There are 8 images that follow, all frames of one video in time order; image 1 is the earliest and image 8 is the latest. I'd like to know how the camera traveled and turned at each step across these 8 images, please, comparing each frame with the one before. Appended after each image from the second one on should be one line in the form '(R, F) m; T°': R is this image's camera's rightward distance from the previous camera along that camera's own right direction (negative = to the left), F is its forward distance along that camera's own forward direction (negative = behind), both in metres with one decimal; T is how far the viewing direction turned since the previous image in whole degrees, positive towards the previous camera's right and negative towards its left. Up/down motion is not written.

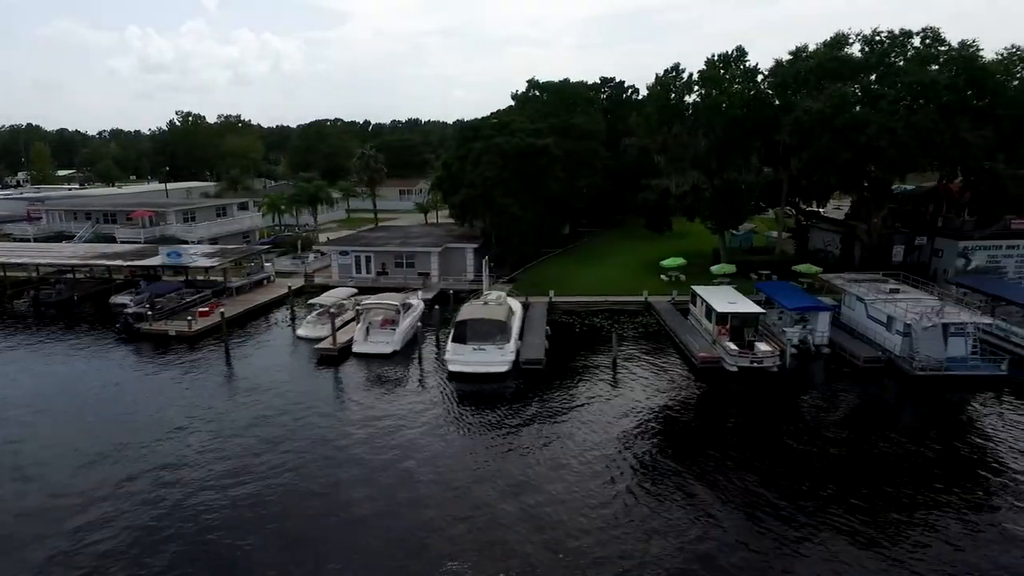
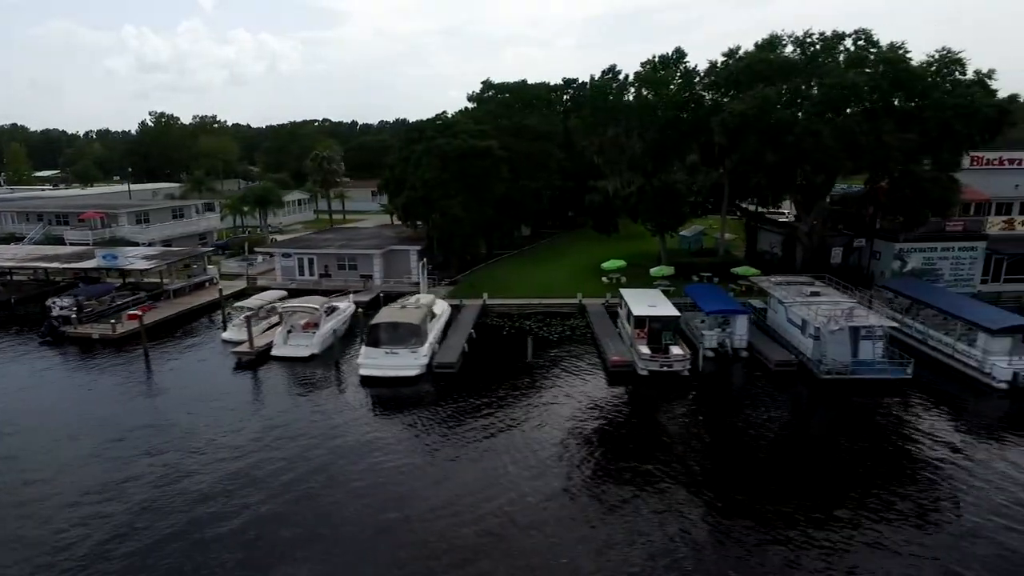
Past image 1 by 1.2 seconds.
(+3.8, +0.1) m; 0°
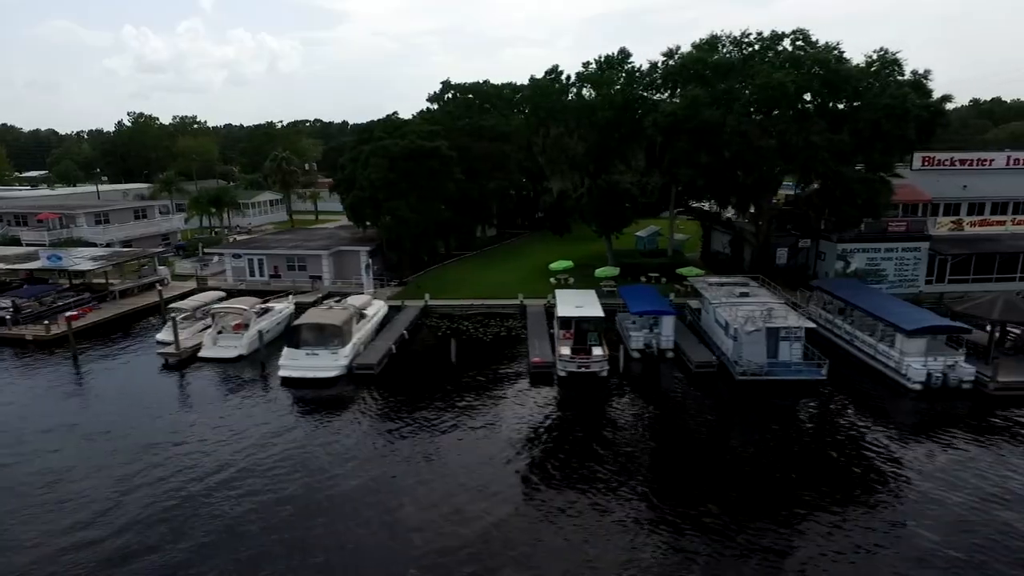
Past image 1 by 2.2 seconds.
(+3.5, 0.0) m; 0°
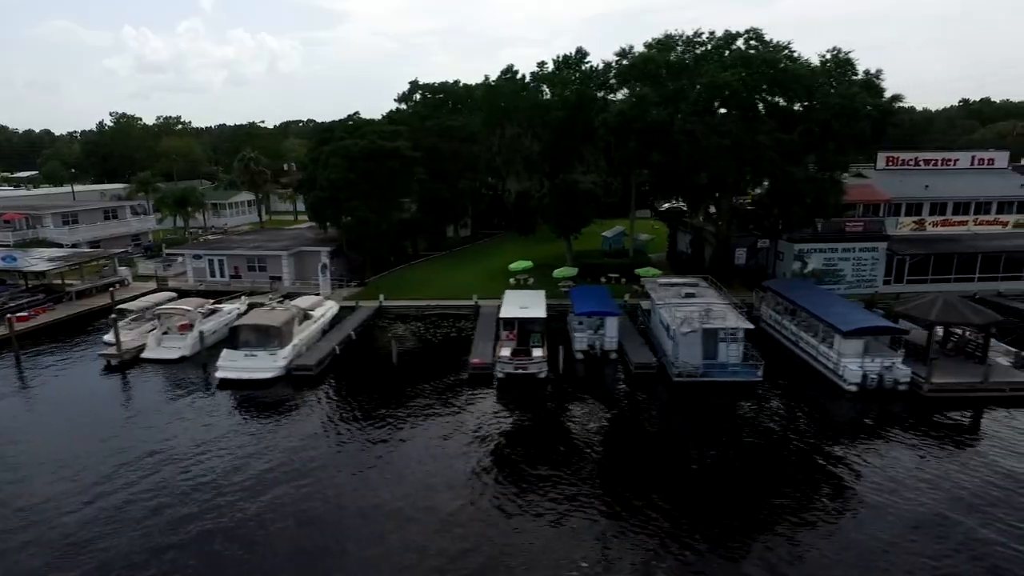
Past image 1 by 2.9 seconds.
(+2.7, +0.2) m; 0°
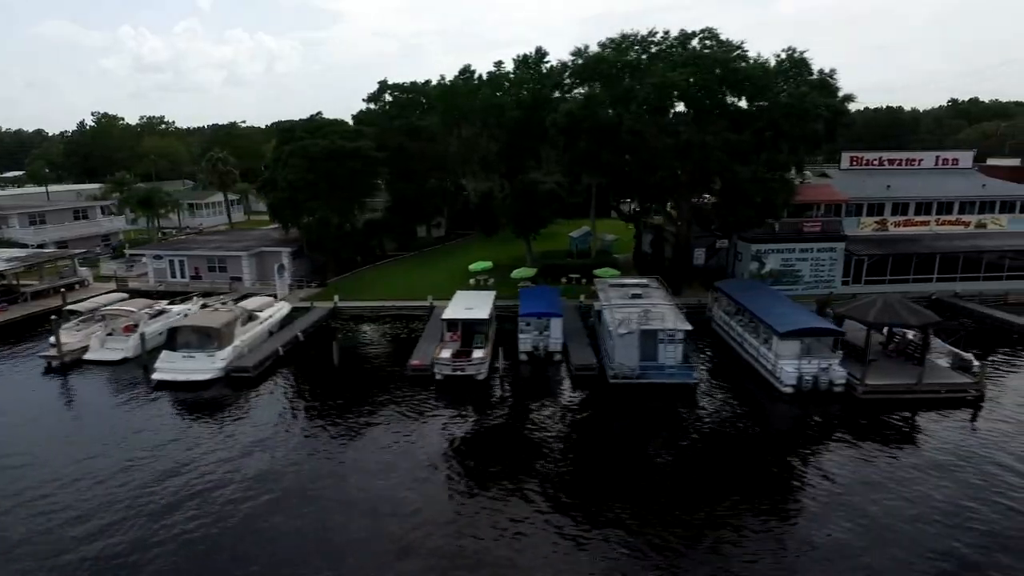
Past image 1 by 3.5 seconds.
(+2.5, +0.2) m; 0°
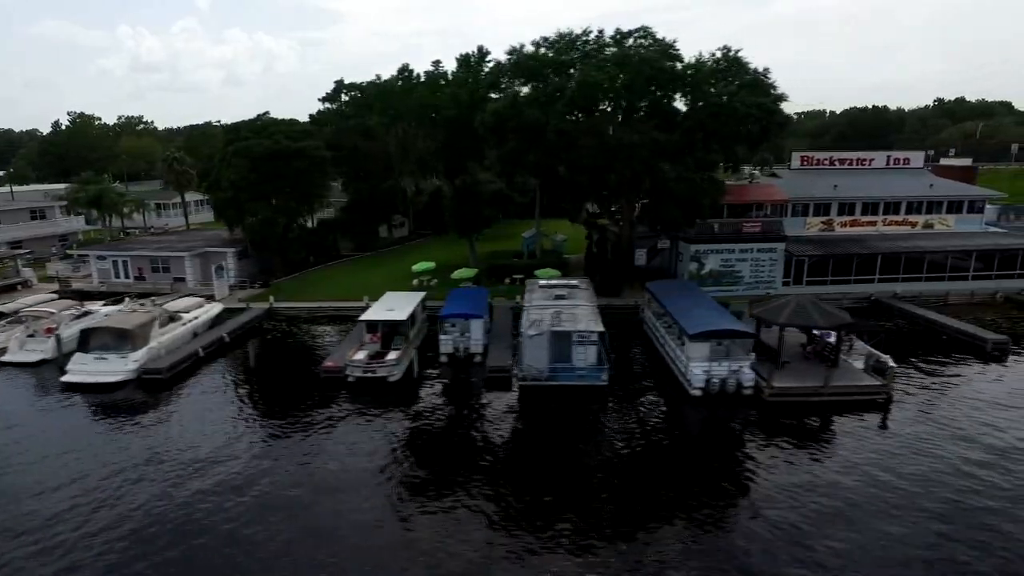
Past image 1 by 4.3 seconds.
(+3.7, +0.3) m; 0°
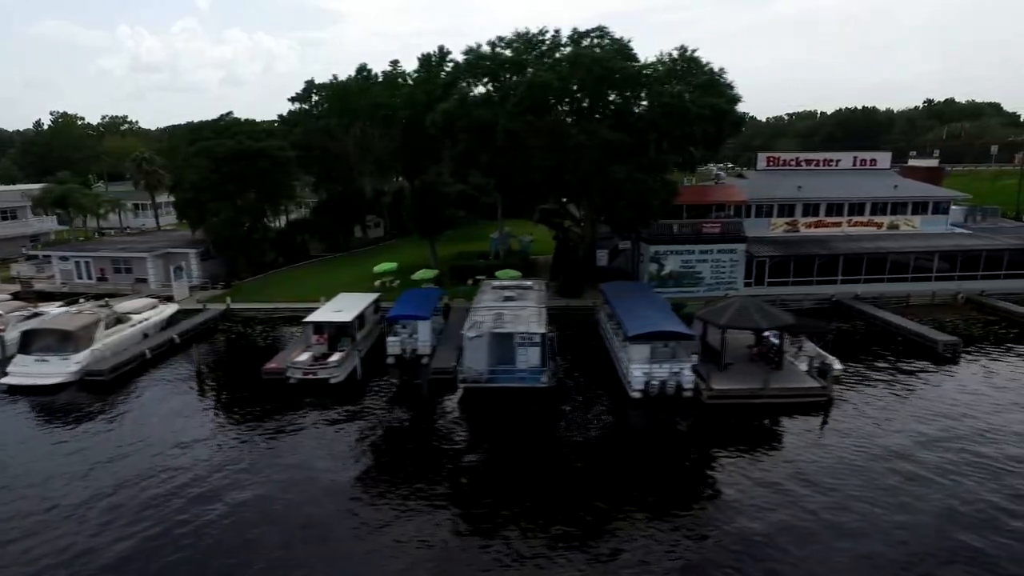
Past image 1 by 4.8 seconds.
(+2.4, +0.2) m; 0°
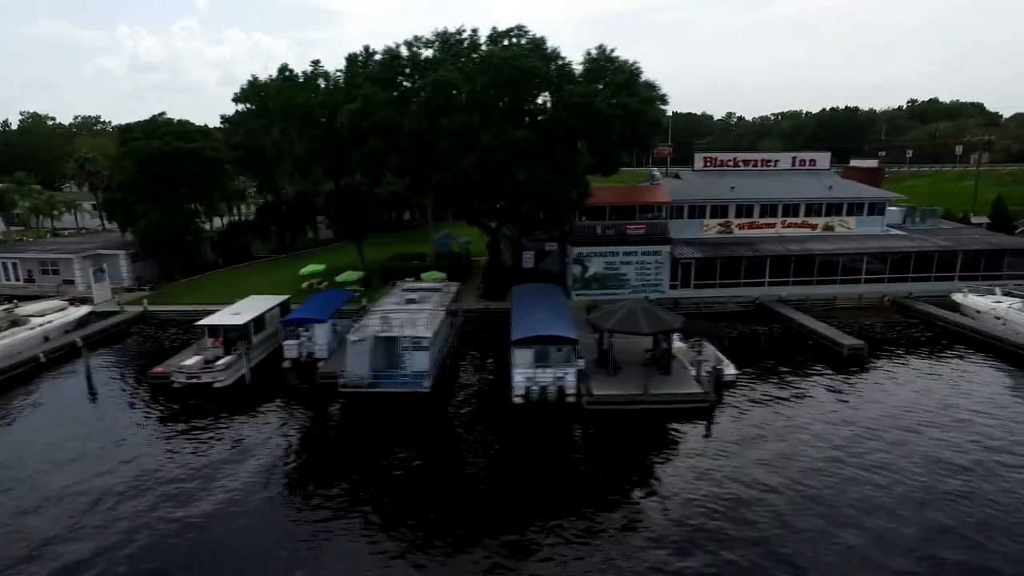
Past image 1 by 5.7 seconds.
(+4.6, +0.5) m; 0°
